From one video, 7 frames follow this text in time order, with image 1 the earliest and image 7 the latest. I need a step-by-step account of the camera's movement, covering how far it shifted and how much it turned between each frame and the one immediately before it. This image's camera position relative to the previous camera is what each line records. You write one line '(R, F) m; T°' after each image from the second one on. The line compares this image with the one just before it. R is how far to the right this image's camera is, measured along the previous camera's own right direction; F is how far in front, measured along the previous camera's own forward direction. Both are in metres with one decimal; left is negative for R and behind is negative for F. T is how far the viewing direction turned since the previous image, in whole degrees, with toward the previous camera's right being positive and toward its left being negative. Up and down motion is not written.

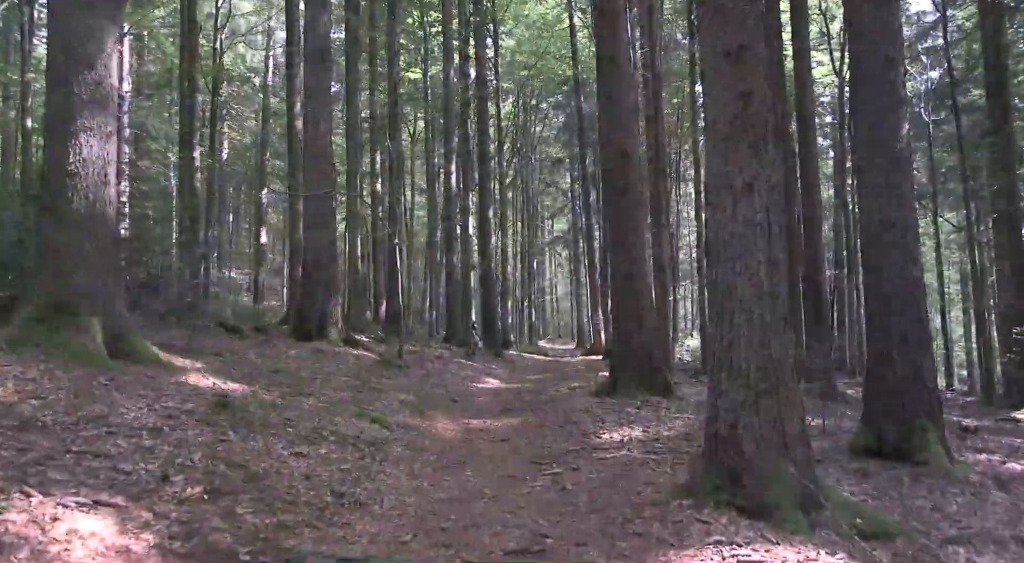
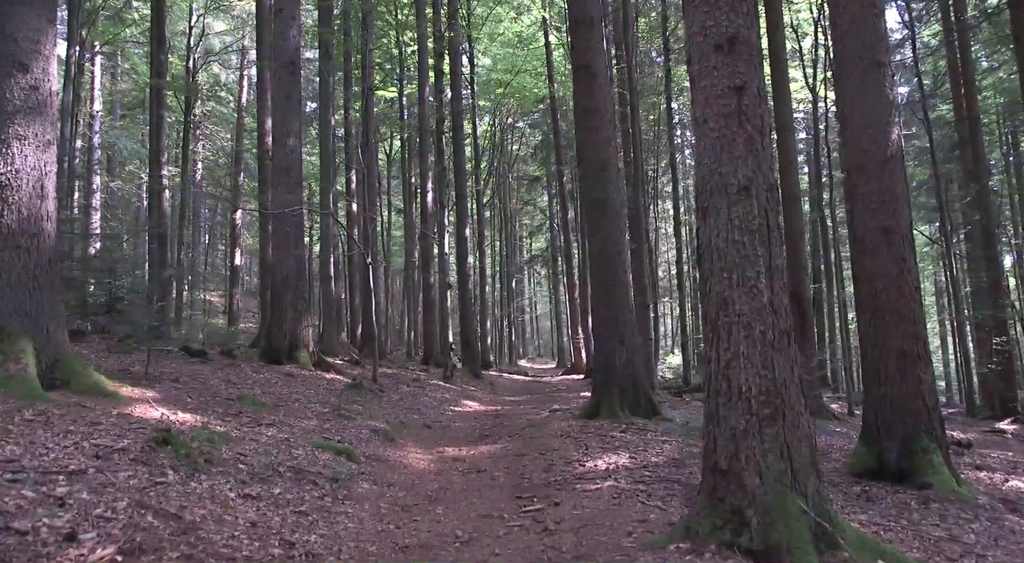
(0.0, +0.5) m; +1°
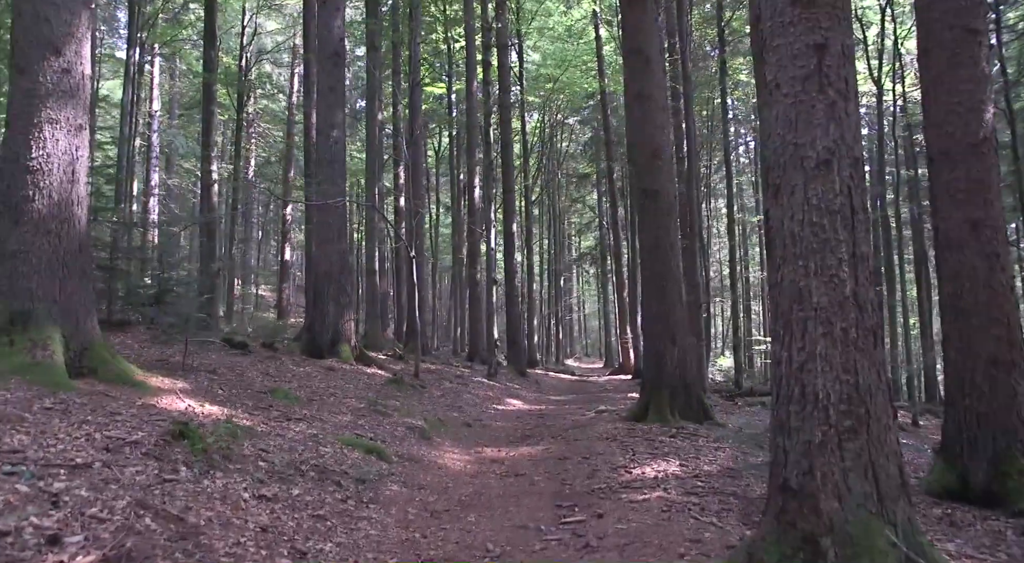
(0.0, +0.5) m; -3°
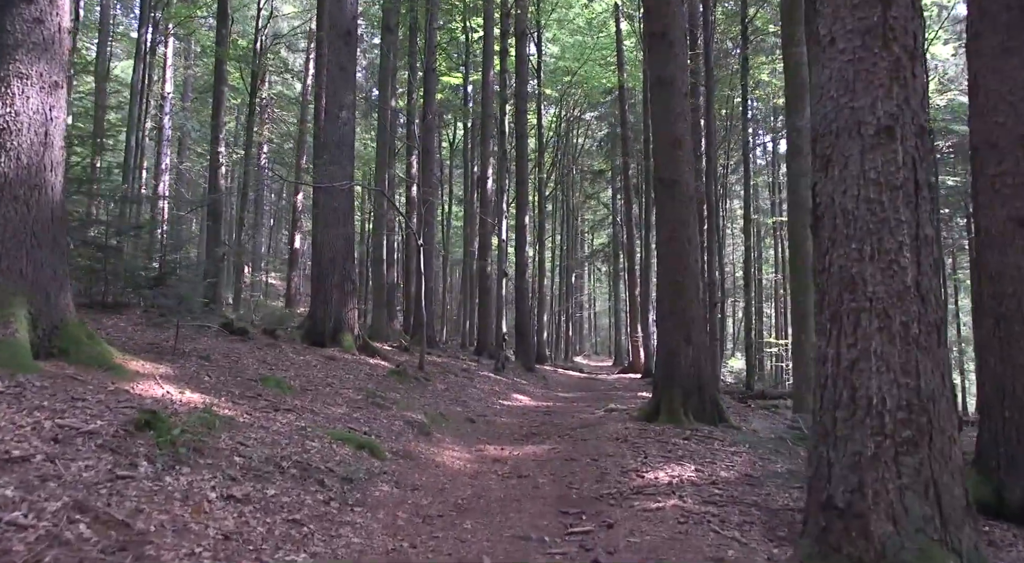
(0.0, +0.5) m; -1°
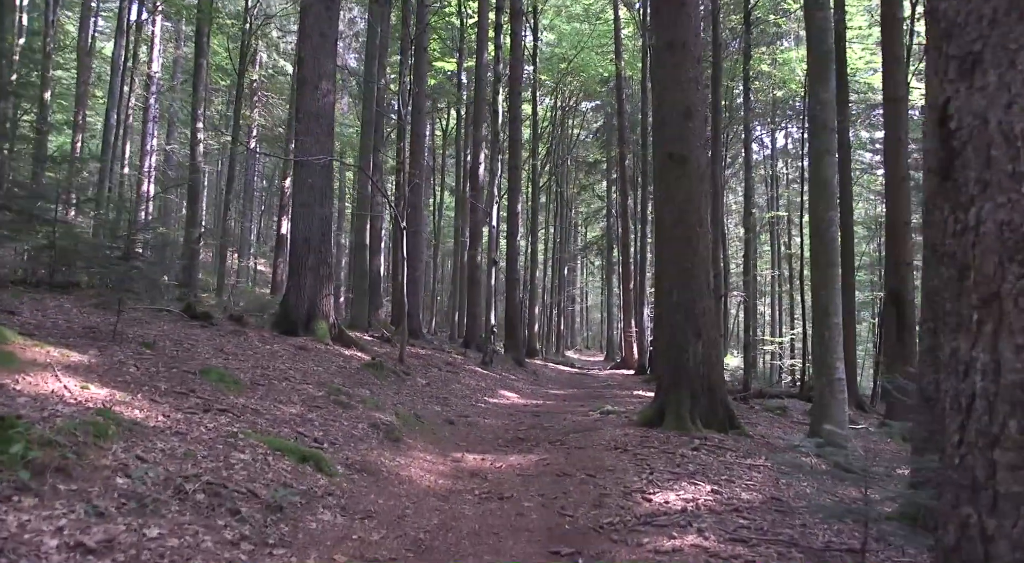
(+0.1, +1.2) m; +1°
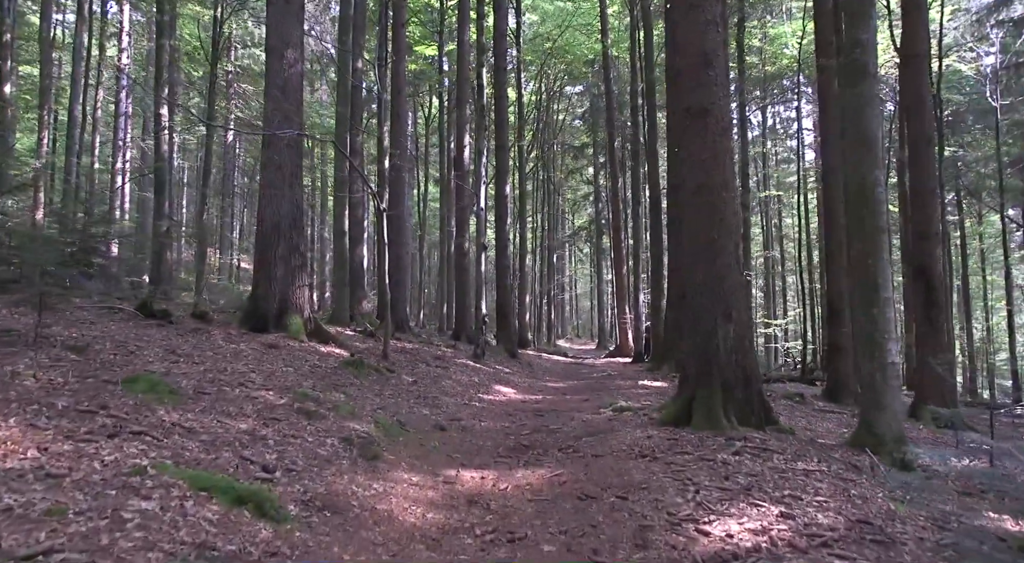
(-0.1, +1.4) m; +1°
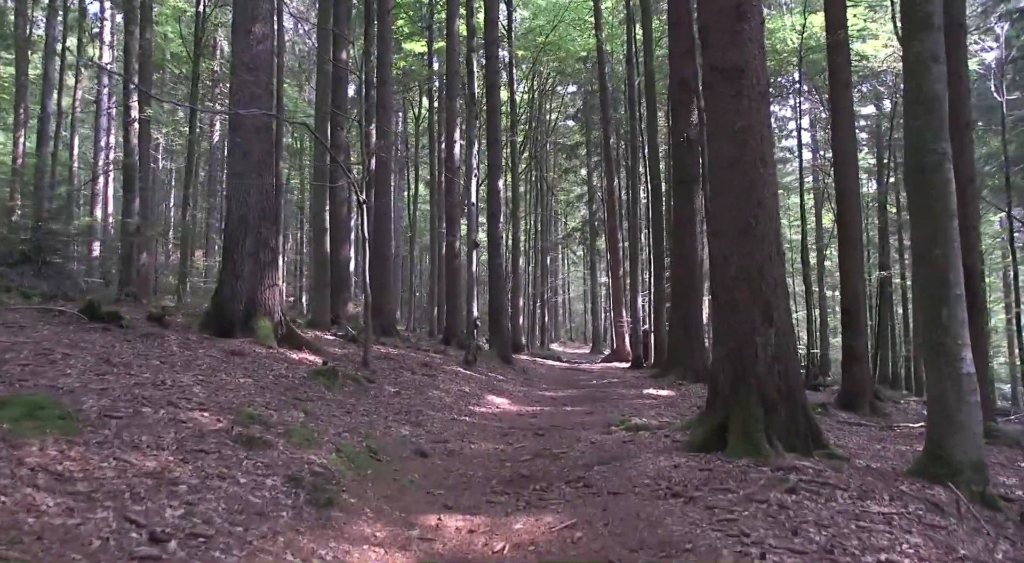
(0.0, +1.4) m; +1°
